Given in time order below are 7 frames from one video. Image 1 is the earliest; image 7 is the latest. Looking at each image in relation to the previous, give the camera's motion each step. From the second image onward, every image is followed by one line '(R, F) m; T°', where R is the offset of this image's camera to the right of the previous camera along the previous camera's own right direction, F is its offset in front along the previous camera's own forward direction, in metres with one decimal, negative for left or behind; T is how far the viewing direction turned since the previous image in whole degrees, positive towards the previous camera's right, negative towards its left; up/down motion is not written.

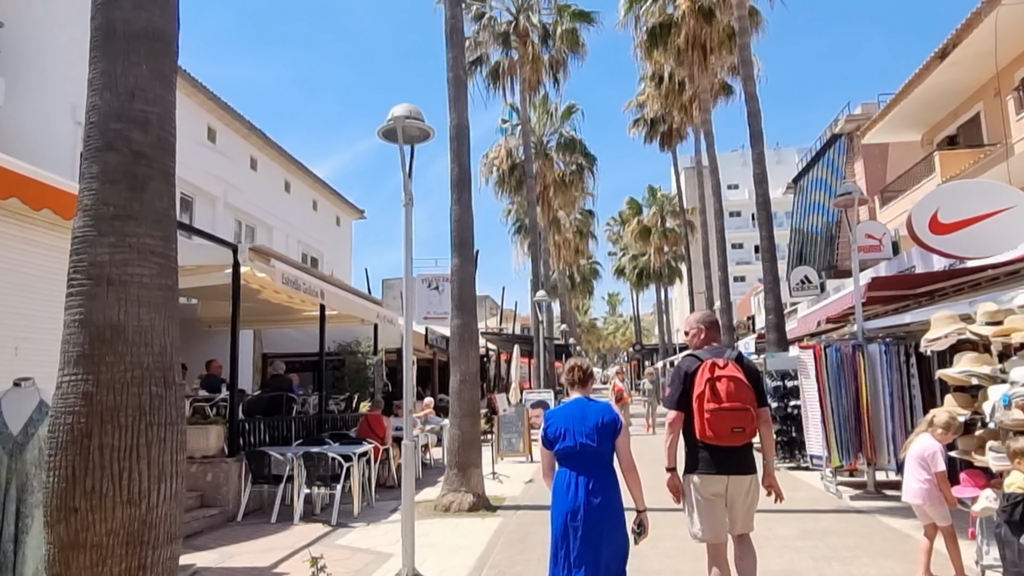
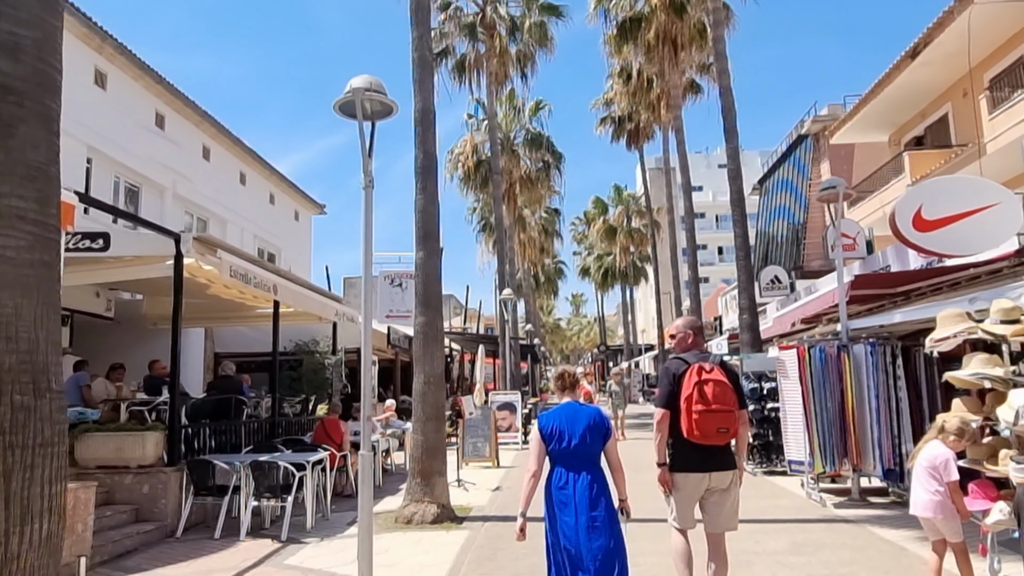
(-0.1, +0.7) m; +3°
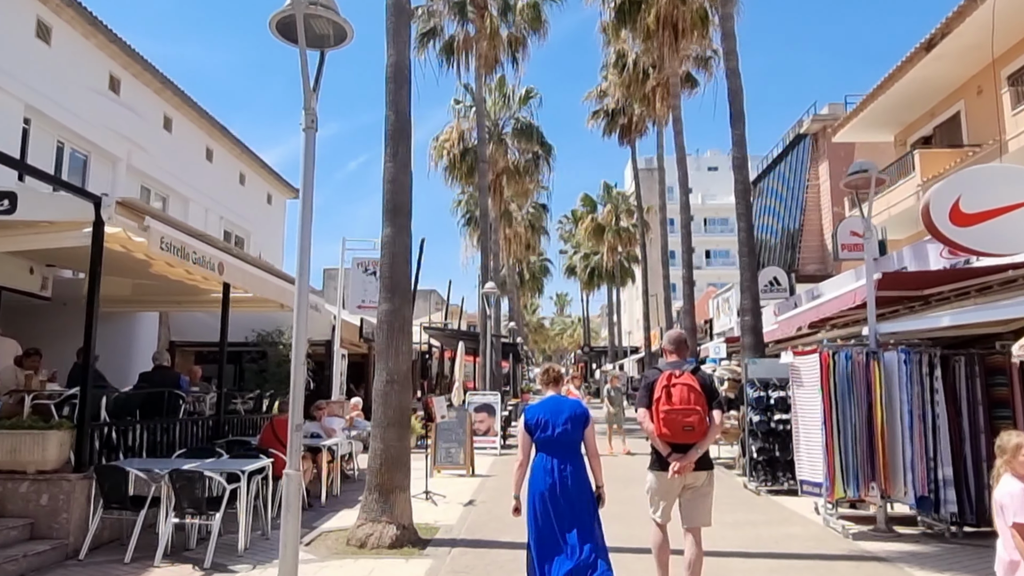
(0.0, +1.3) m; +1°
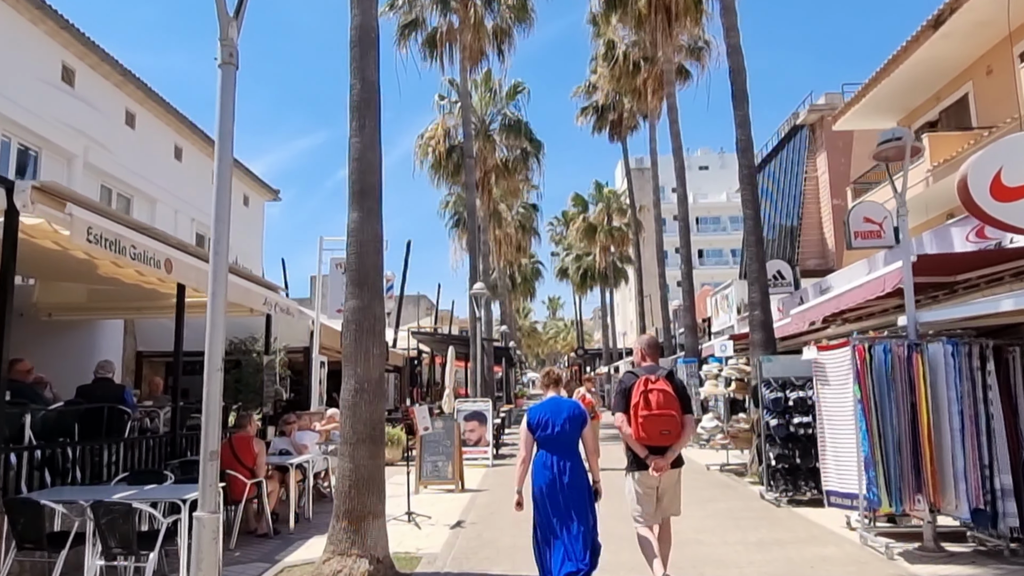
(0.0, +1.1) m; +1°
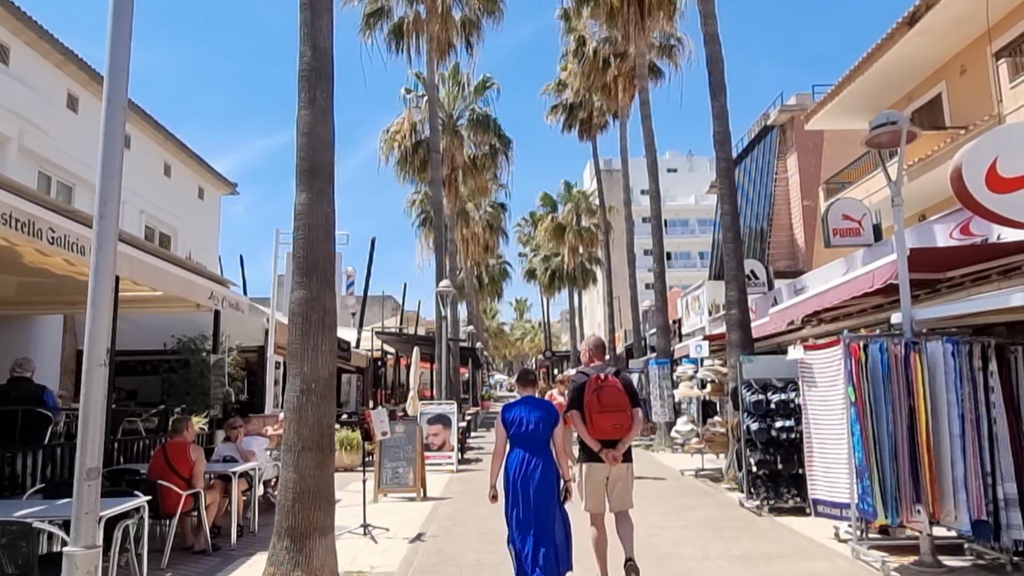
(0.0, +0.7) m; +3°
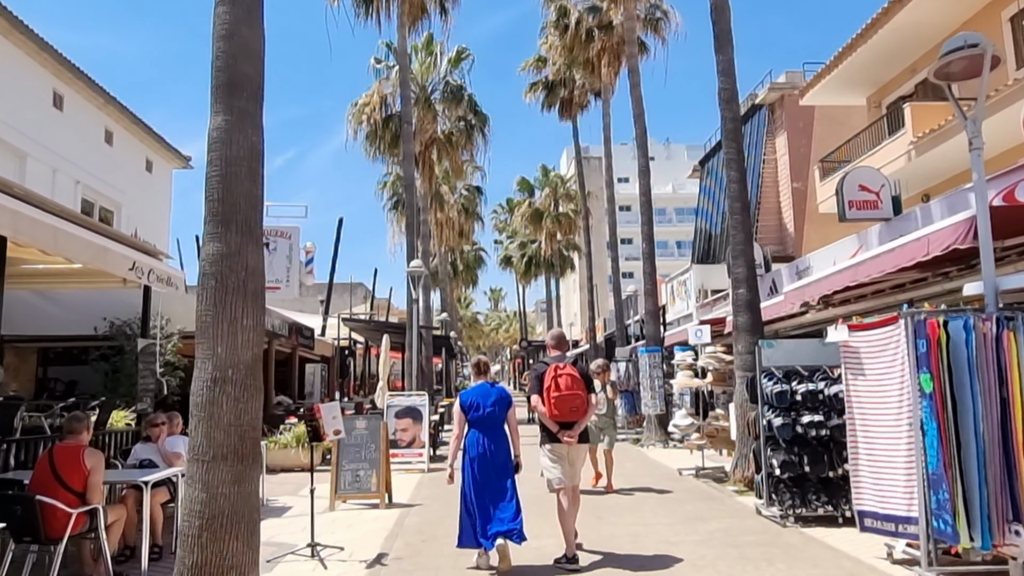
(-0.1, +1.5) m; +2°
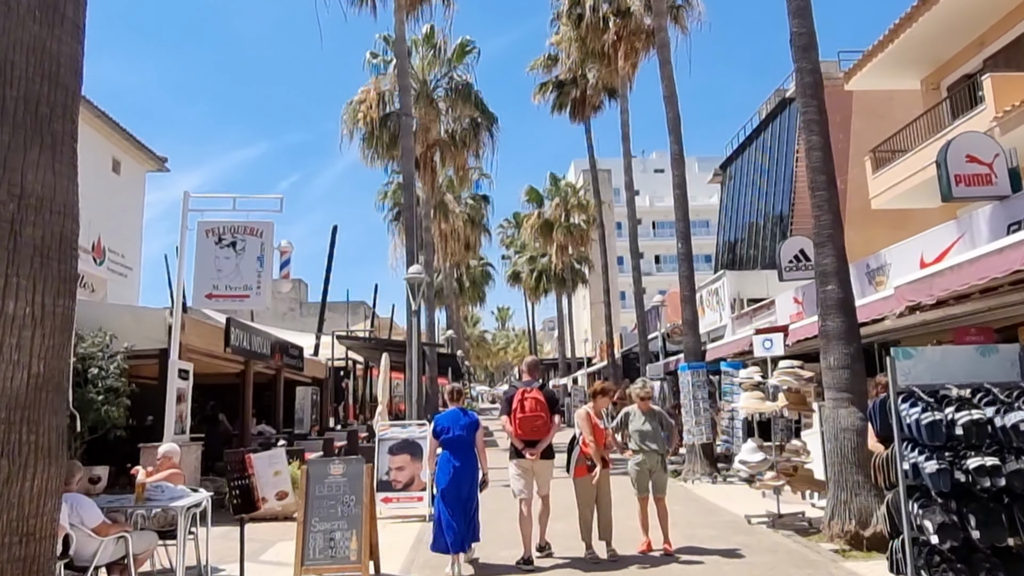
(-0.2, +2.4) m; 0°
